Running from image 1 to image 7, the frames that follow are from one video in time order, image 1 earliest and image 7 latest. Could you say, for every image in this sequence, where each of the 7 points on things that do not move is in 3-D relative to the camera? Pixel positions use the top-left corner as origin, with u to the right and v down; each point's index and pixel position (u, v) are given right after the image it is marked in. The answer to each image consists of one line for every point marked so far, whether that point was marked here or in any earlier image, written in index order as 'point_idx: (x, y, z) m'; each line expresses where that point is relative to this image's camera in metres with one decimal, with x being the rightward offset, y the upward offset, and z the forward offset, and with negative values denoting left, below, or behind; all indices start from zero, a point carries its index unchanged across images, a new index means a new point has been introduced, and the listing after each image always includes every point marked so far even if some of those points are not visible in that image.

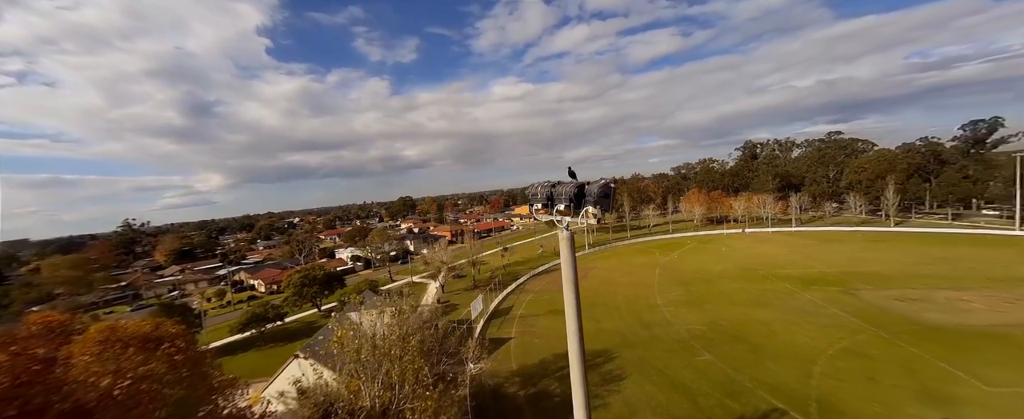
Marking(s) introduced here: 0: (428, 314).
0: (-3.3, -4.1, +13.7) m
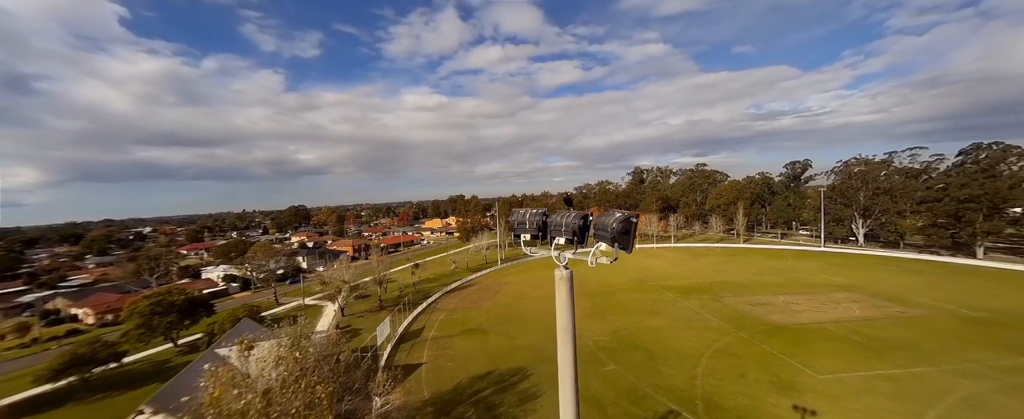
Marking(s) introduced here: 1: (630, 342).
0: (-6.2, -4.6, +11.9) m
1: (+6.5, -7.4, +19.6) m
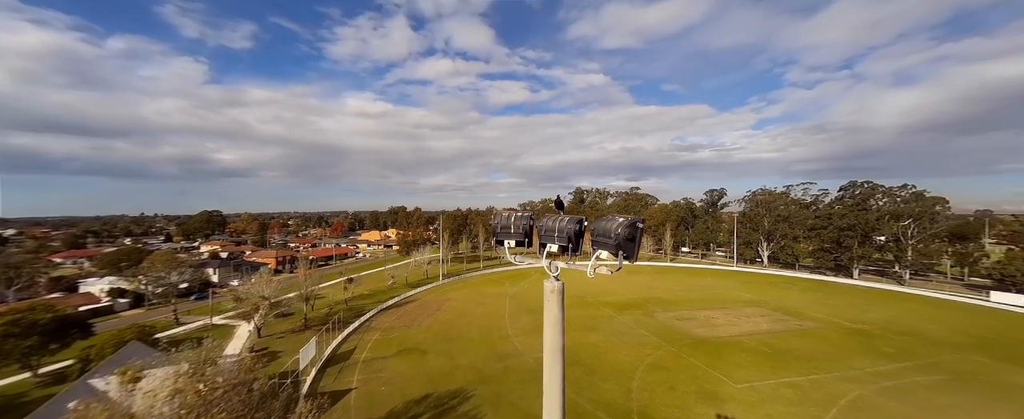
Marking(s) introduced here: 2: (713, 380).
0: (-8.0, -4.8, +10.3) m
1: (+3.2, -8.4, +19.8) m
2: (+10.1, -8.6, +17.6) m
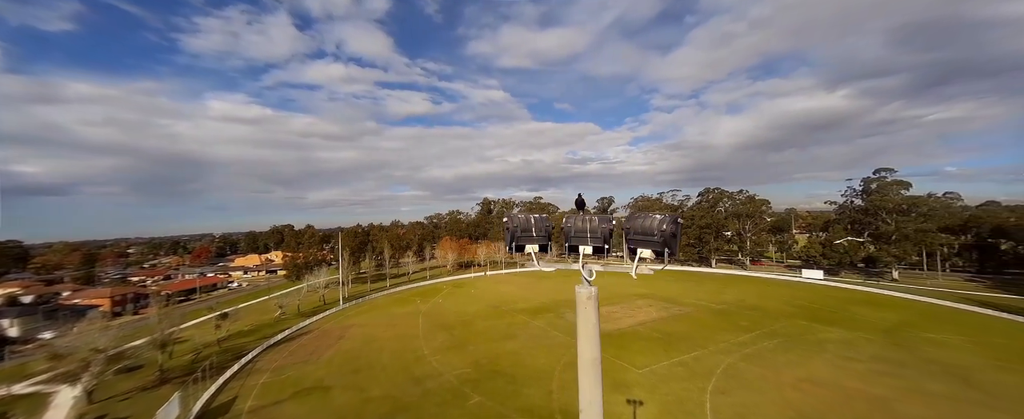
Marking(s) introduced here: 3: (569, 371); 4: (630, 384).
0: (-9.7, -5.3, +7.7) m
1: (-1.2, -9.0, +19.7) m
2: (+6.0, -8.9, +19.4) m
3: (+3.1, -9.0, +19.4) m
4: (+6.0, -8.8, +17.7) m
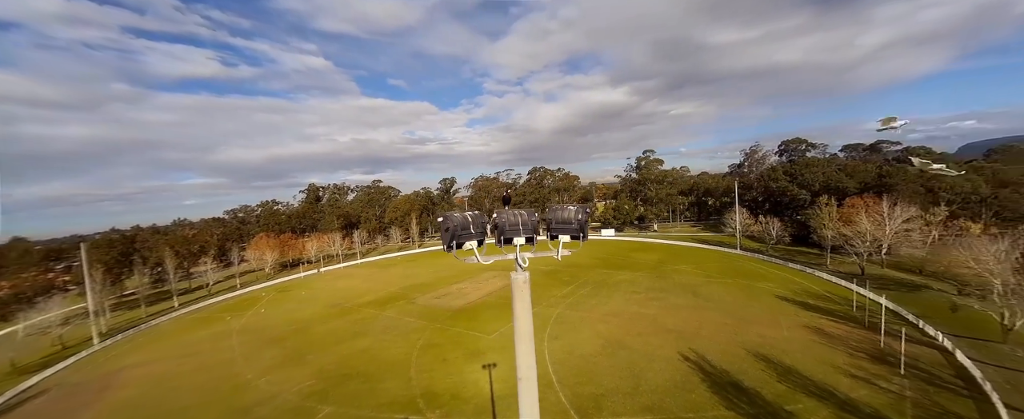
0: (-11.5, -5.9, +3.3) m
1: (-8.9, -8.4, +18.0) m
2: (-2.3, -7.8, +20.8) m
3: (-4.8, -8.1, +19.6) m
4: (-1.6, -7.8, +19.2) m
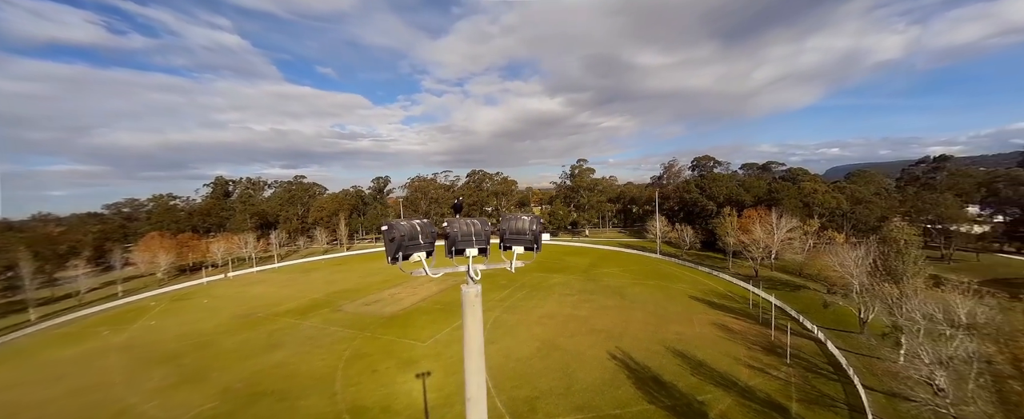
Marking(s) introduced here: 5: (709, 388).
0: (-11.9, -5.6, +1.1) m
1: (-12.0, -8.4, +16.0) m
2: (-6.0, -7.9, +19.9) m
3: (-8.3, -8.1, +18.2) m
4: (-5.0, -7.9, +18.5) m
5: (+8.3, -7.5, +14.7) m
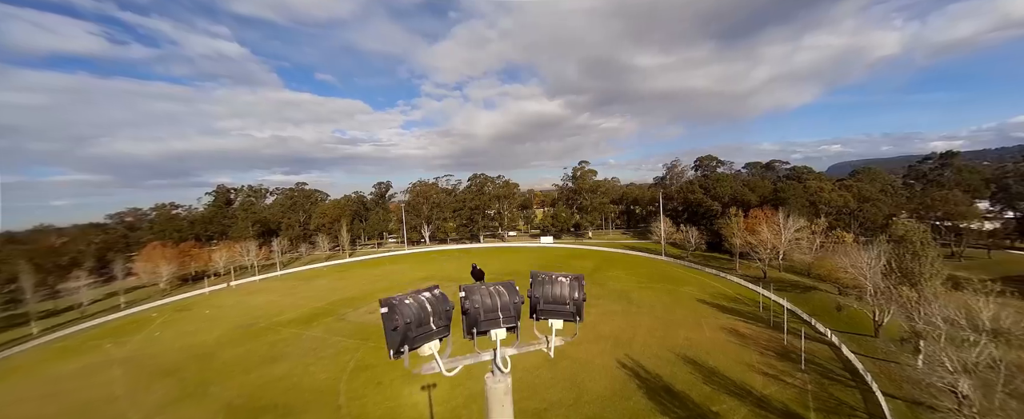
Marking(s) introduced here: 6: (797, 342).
0: (-11.7, -6.1, +0.7) m
1: (-11.7, -8.9, +15.7) m
2: (-5.6, -8.3, +19.5) m
3: (-7.9, -8.6, +17.9) m
4: (-4.6, -8.3, +18.1) m
5: (+8.6, -7.7, +14.3) m
6: (+15.1, -7.0, +18.6) m
